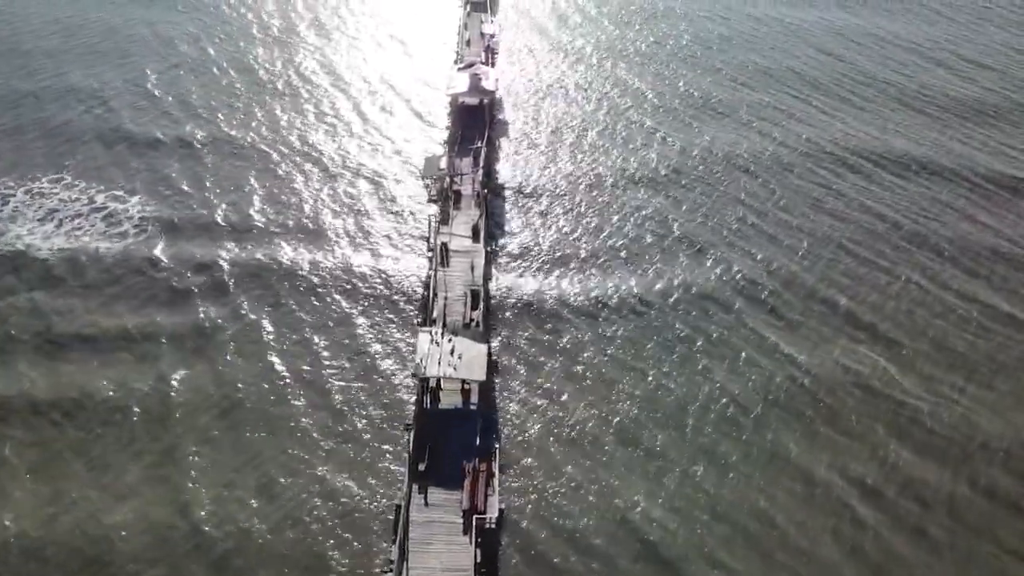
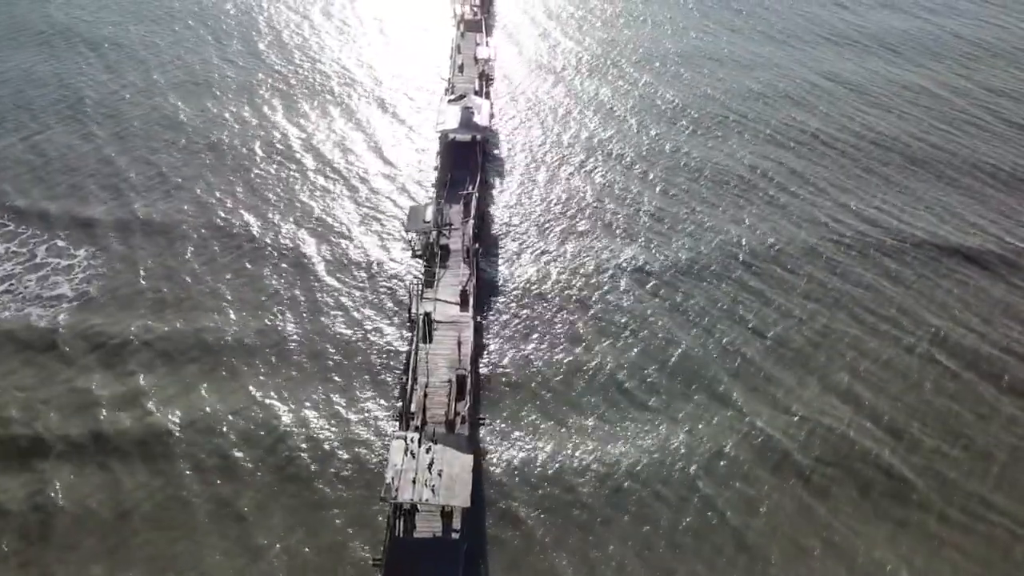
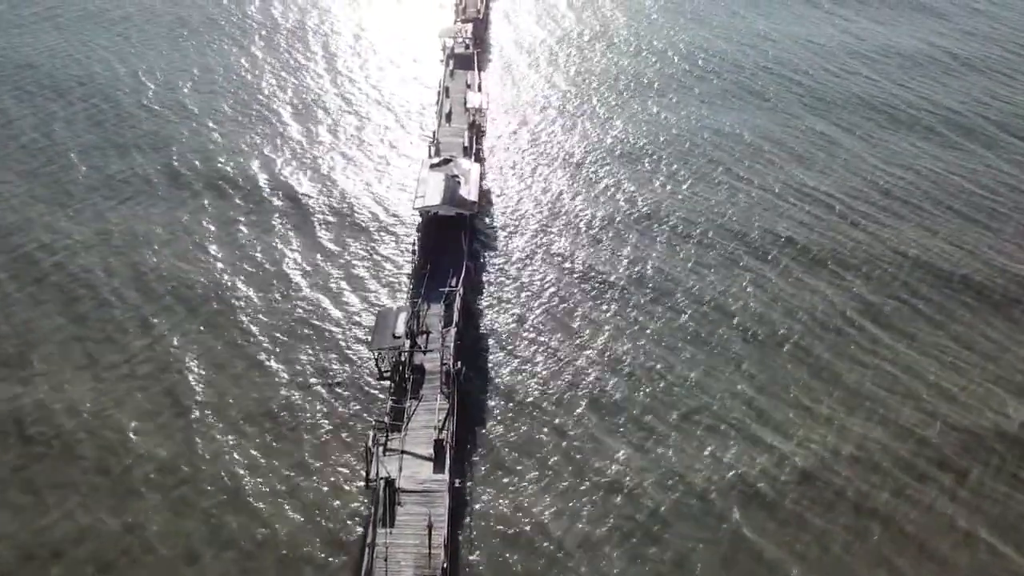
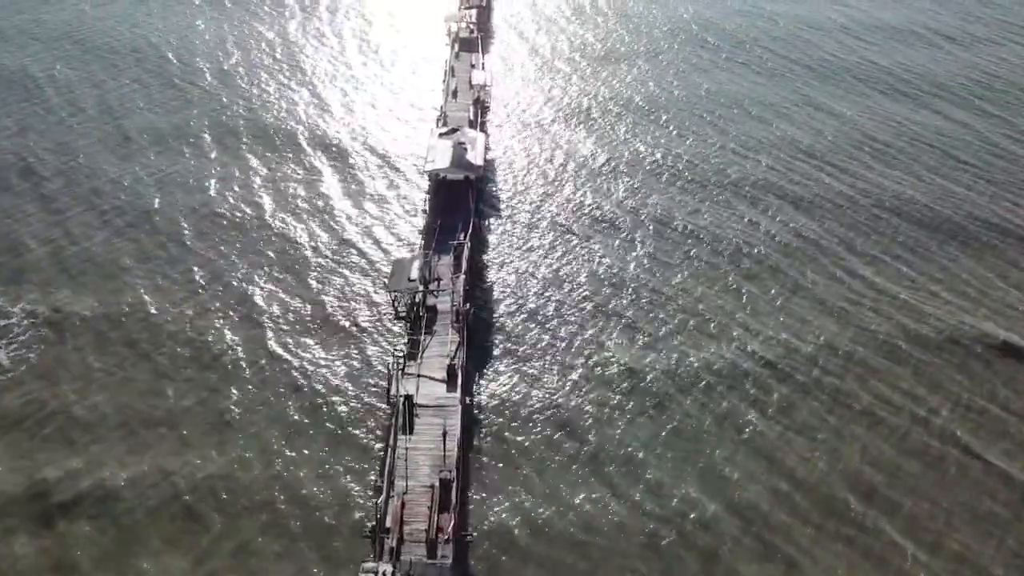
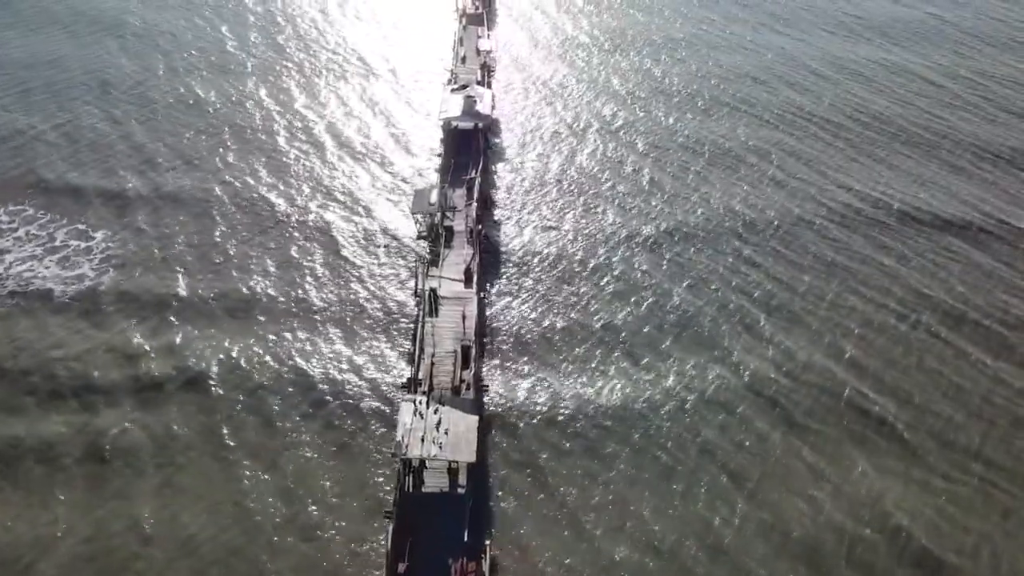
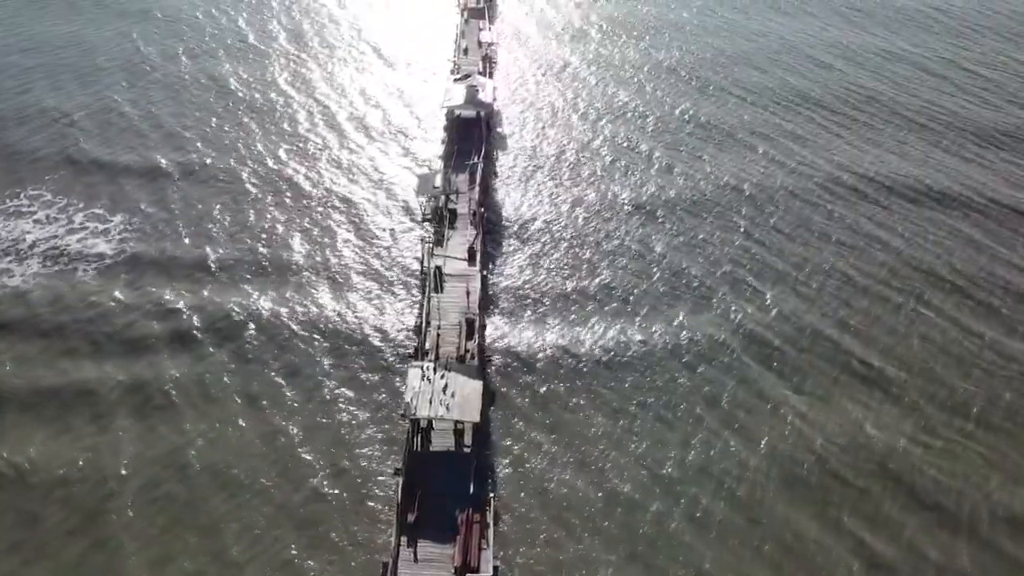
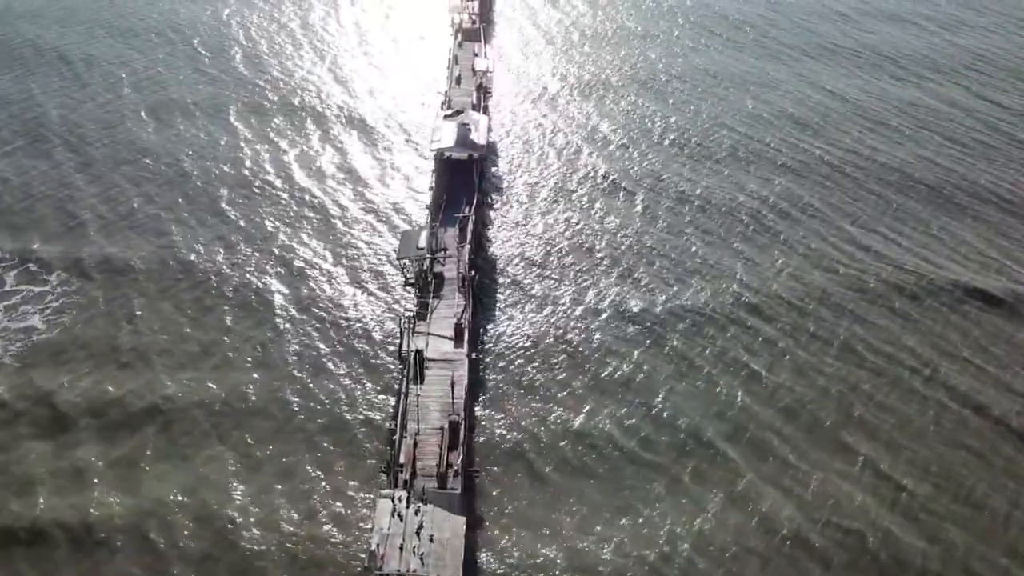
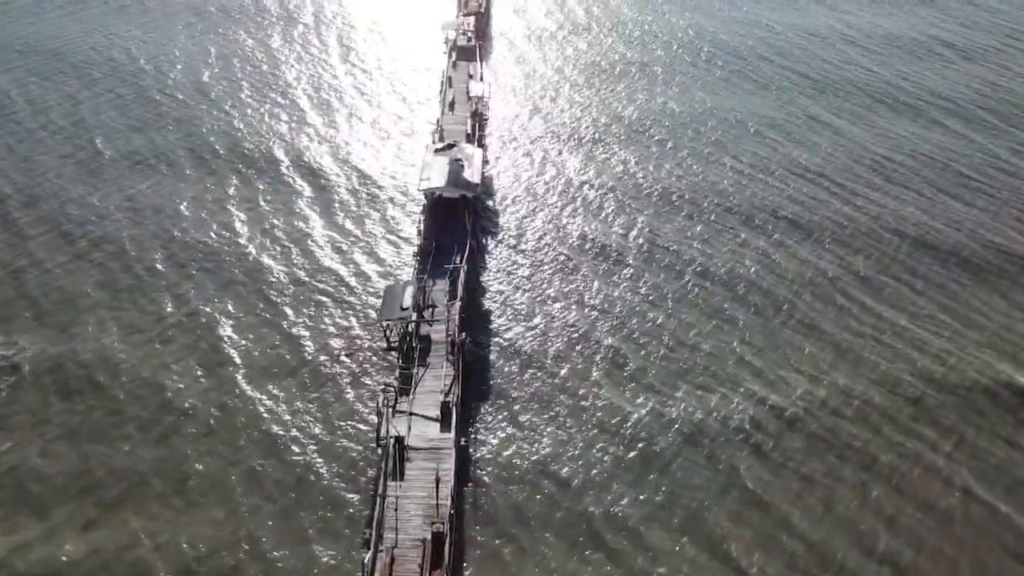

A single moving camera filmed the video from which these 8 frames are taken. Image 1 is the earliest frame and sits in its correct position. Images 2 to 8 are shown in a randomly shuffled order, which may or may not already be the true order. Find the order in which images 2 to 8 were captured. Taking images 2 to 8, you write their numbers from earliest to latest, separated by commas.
6, 5, 2, 7, 4, 8, 3
